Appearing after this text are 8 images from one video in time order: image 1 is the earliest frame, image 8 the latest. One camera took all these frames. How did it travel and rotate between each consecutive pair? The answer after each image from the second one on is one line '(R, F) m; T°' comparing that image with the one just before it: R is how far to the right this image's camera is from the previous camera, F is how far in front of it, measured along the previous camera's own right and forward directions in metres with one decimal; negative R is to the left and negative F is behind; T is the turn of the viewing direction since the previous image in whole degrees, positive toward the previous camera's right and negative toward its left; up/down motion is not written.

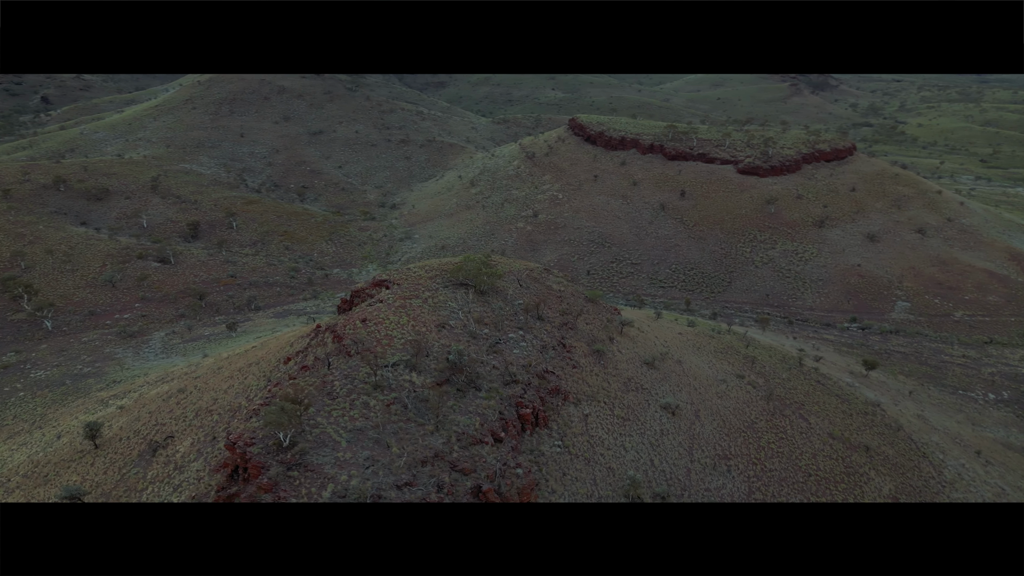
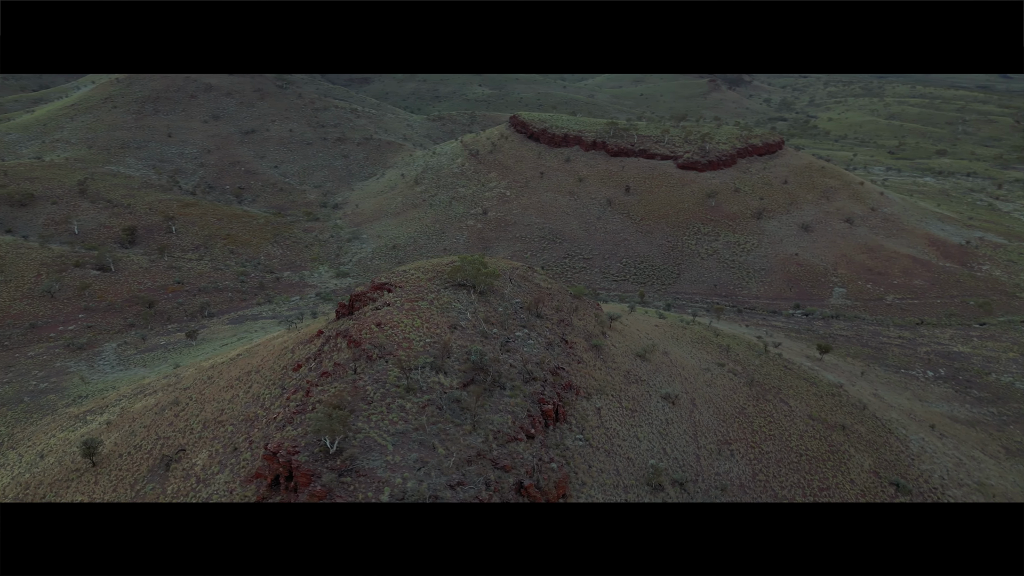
(-1.3, -0.2) m; +6°
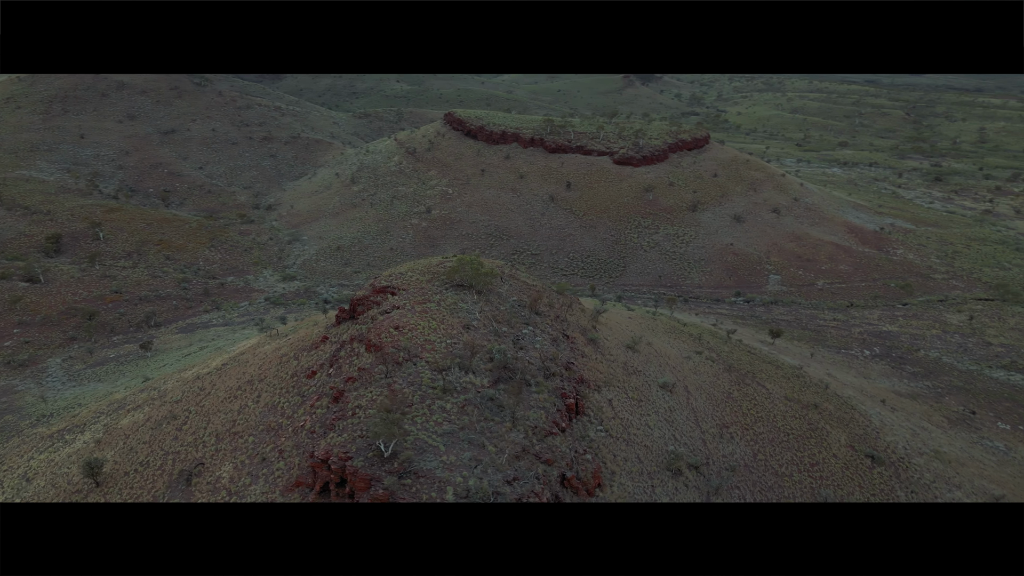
(-1.5, -0.2) m; +6°
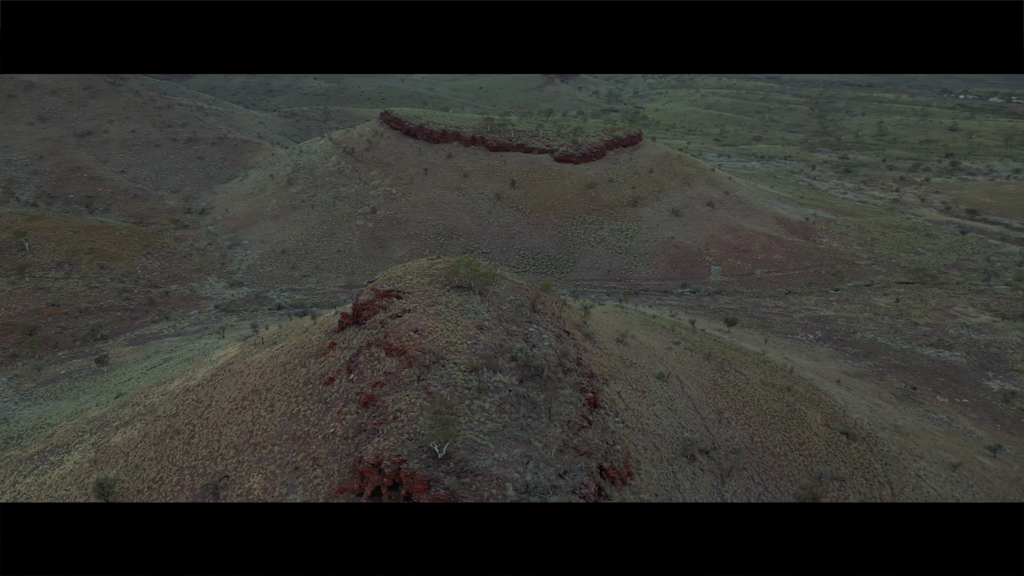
(-1.4, -0.2) m; +6°
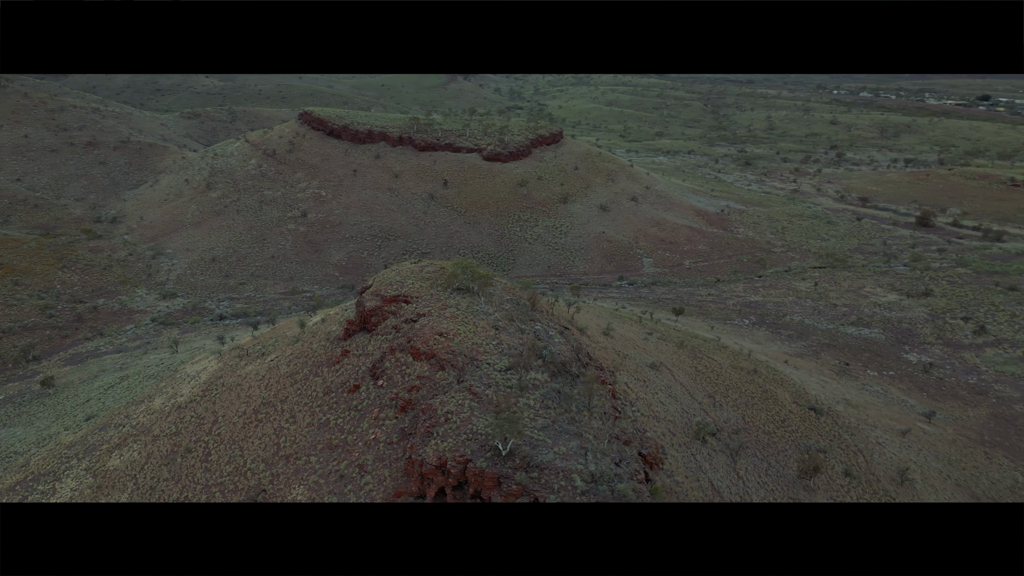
(-1.8, -0.2) m; +8°
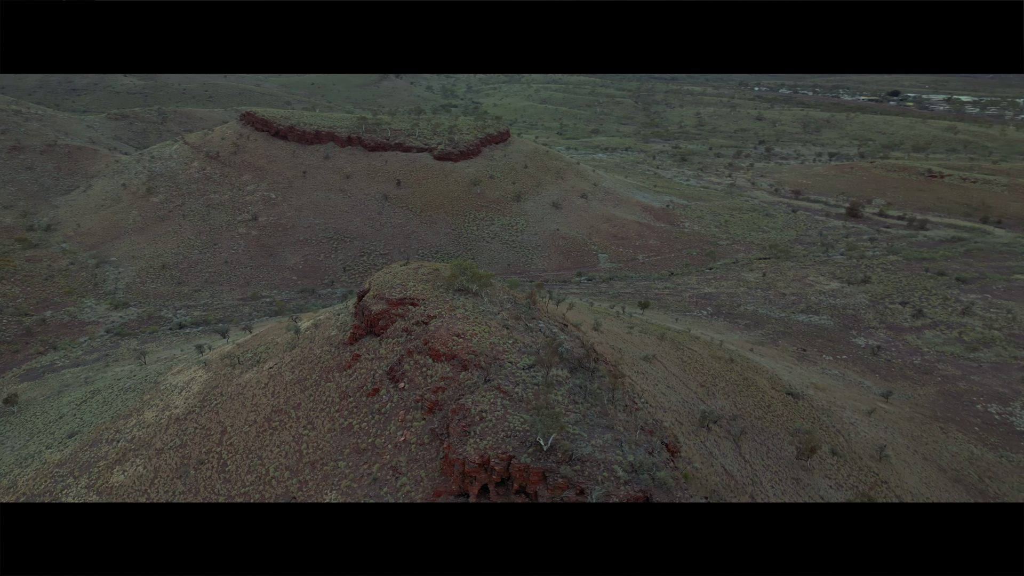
(-1.3, -0.2) m; +5°
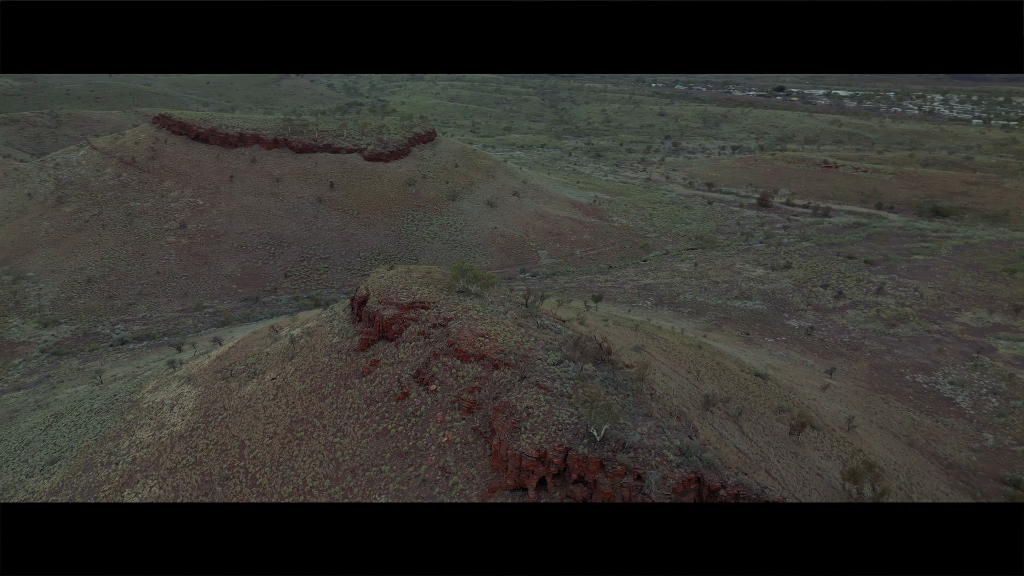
(-1.8, -0.2) m; +7°
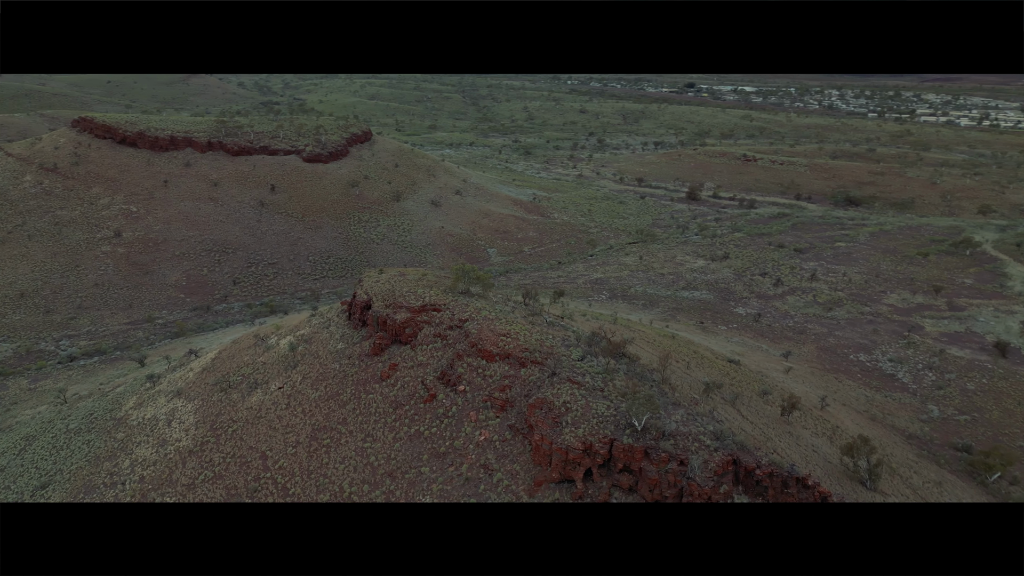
(-1.6, -0.2) m; +6°
